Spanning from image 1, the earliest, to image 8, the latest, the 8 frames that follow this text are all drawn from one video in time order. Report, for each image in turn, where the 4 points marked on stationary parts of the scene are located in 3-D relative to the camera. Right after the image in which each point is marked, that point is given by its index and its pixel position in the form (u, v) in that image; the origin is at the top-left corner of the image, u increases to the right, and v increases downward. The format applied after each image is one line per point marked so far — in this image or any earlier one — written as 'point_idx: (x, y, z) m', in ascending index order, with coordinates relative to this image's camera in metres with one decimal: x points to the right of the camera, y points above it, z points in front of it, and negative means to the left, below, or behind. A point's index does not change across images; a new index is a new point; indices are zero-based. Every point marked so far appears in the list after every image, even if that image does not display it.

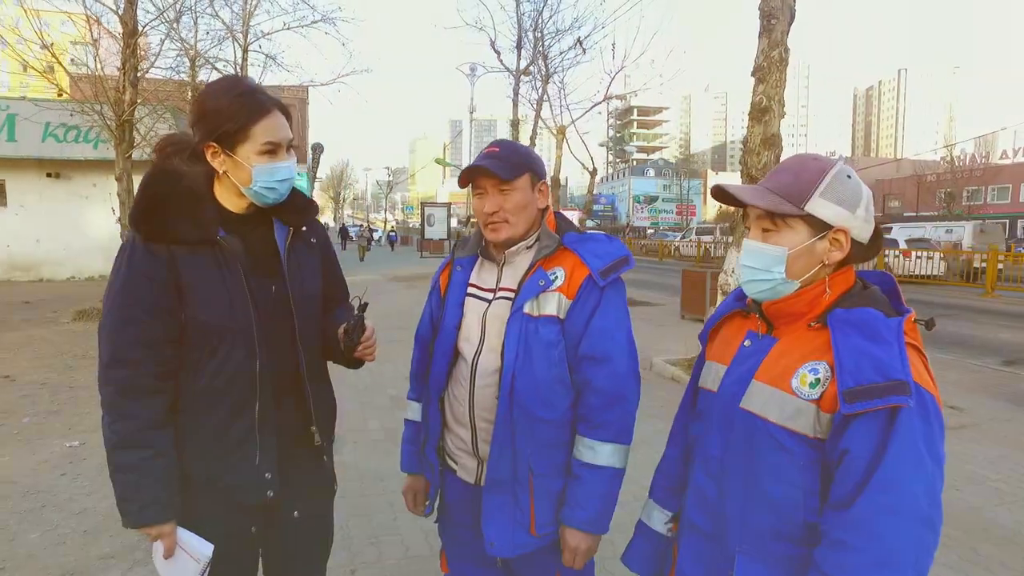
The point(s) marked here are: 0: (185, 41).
0: (-6.2, +4.7, +11.8) m
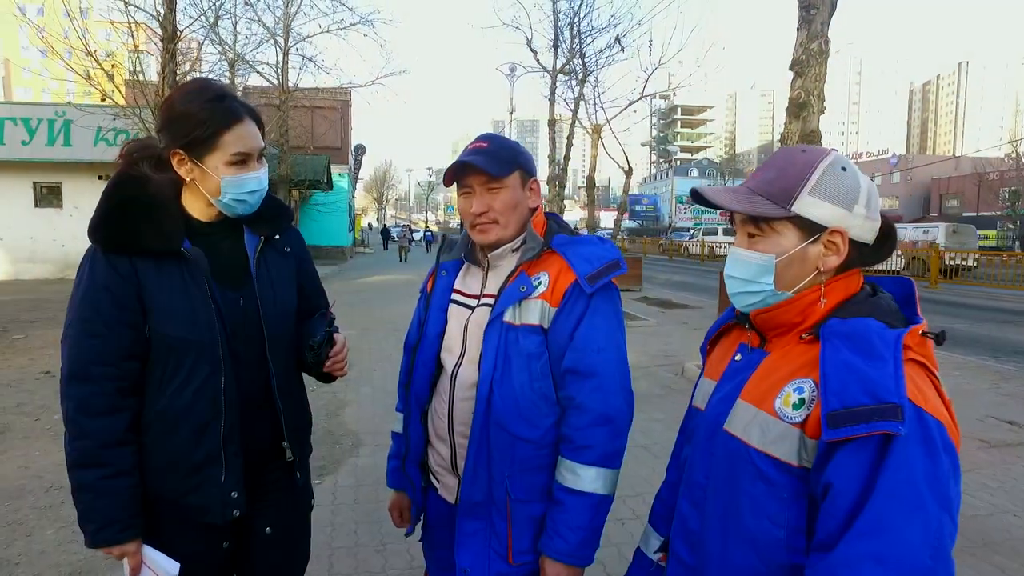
0: (-5.5, +4.7, +12.1) m
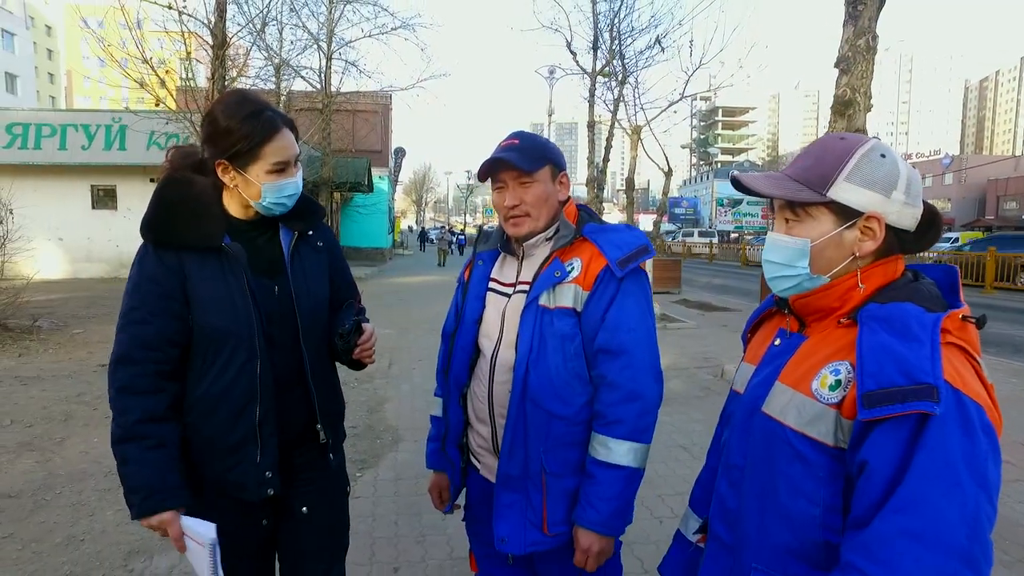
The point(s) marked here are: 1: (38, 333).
0: (-4.8, +4.7, +12.4) m
1: (-6.5, -0.6, +8.6) m
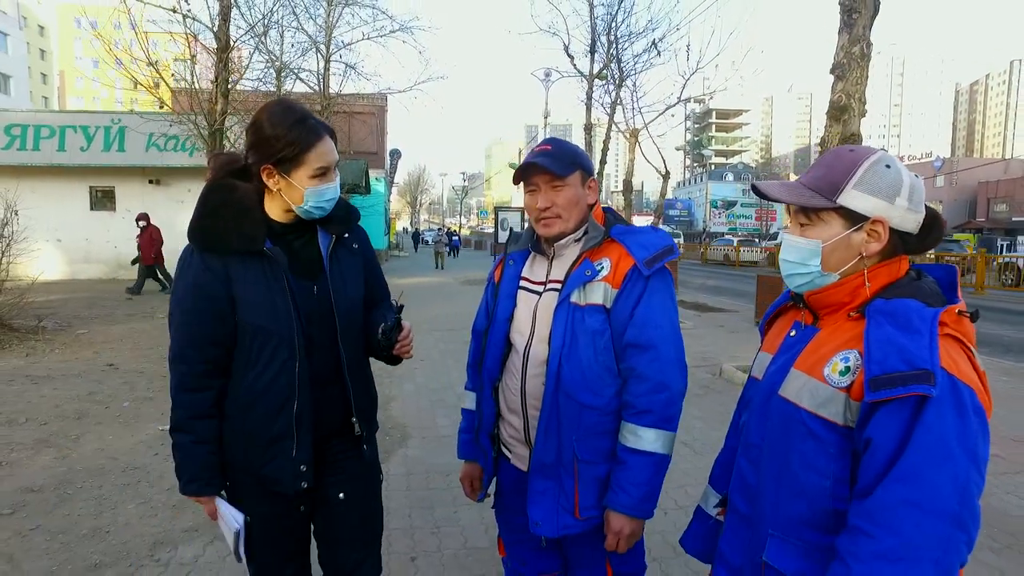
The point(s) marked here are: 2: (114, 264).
0: (-4.8, +4.7, +12.5) m
1: (-6.5, -0.6, +8.7) m
2: (-10.6, +0.7, +16.8) m
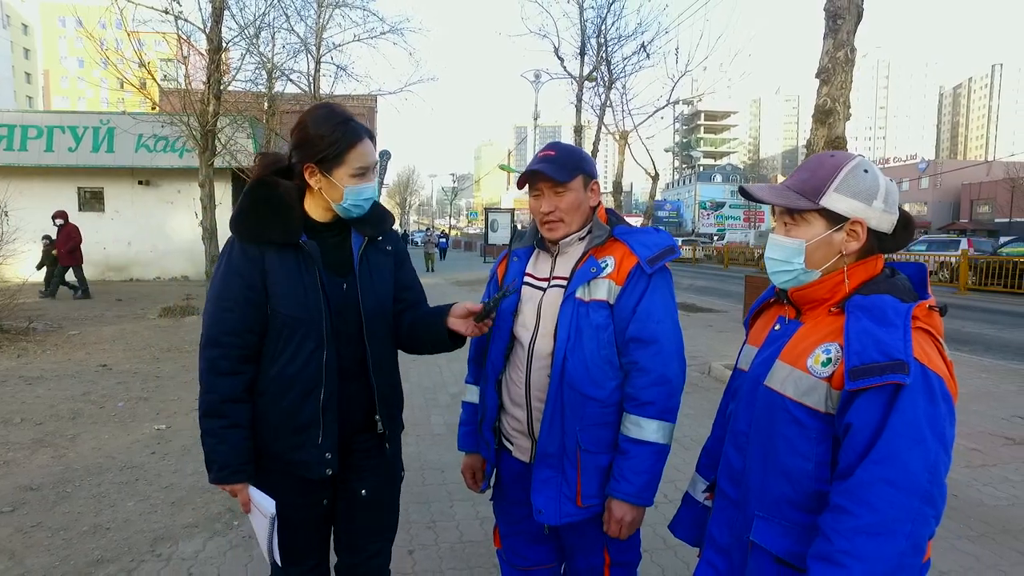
0: (-5.0, +4.7, +12.6) m
1: (-6.6, -0.6, +8.7) m
2: (-10.8, +0.6, +16.7) m
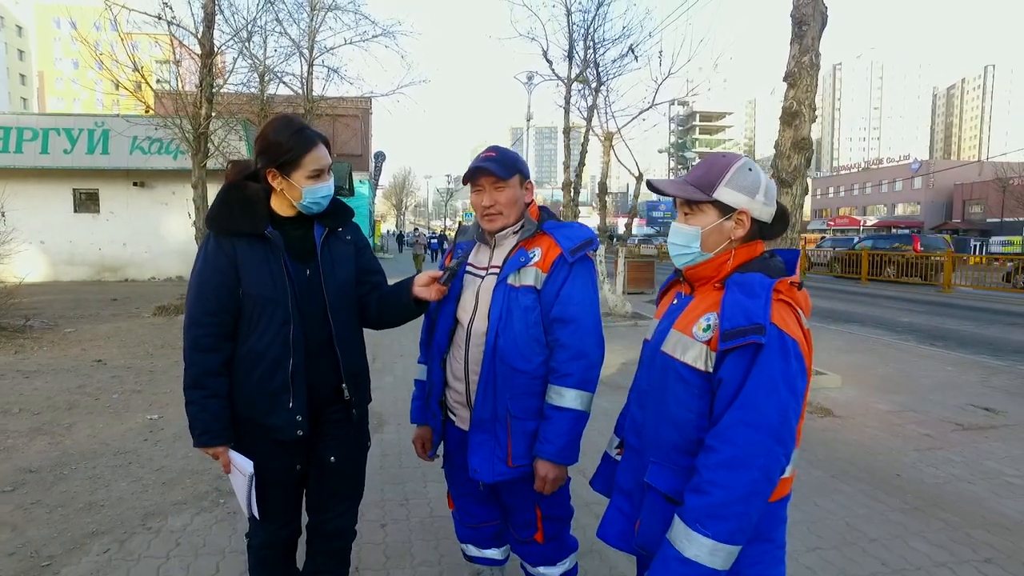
0: (-5.2, +4.7, +12.8) m
1: (-6.8, -0.6, +8.9) m
2: (-11.1, +0.6, +16.9) m
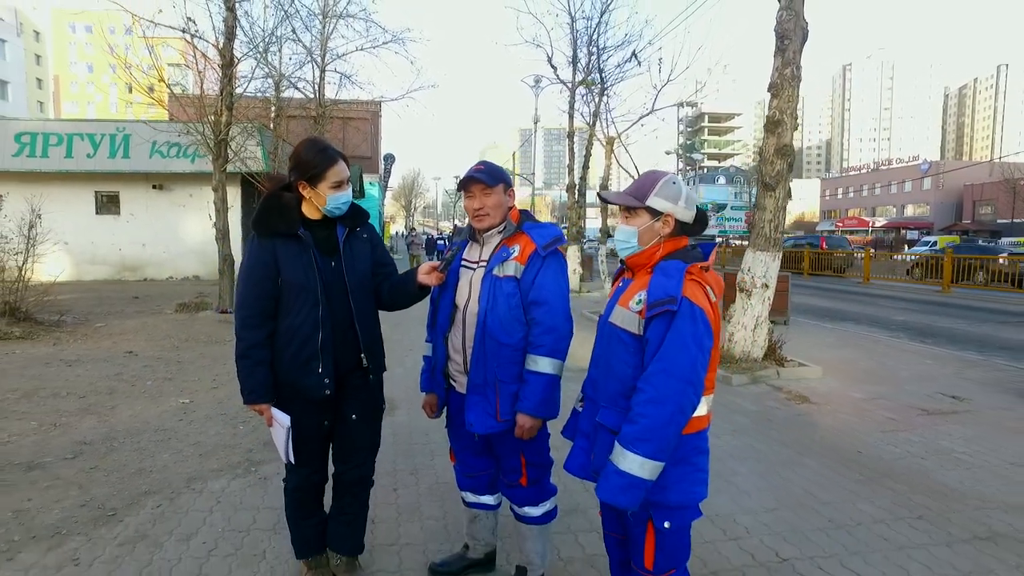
0: (-5.1, +4.7, +13.4) m
1: (-6.8, -0.6, +9.5) m
2: (-10.9, +0.6, +17.6) m
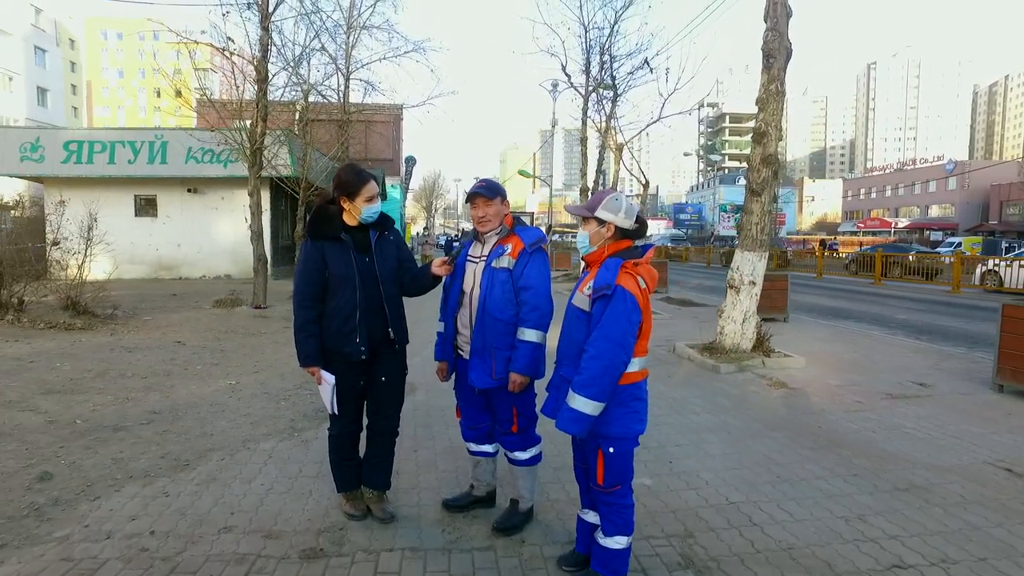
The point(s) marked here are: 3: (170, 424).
0: (-4.8, +4.8, +14.3) m
1: (-6.6, -0.5, +10.5) m
2: (-10.5, +0.7, +18.7) m
3: (-2.9, -1.1, +5.3) m
